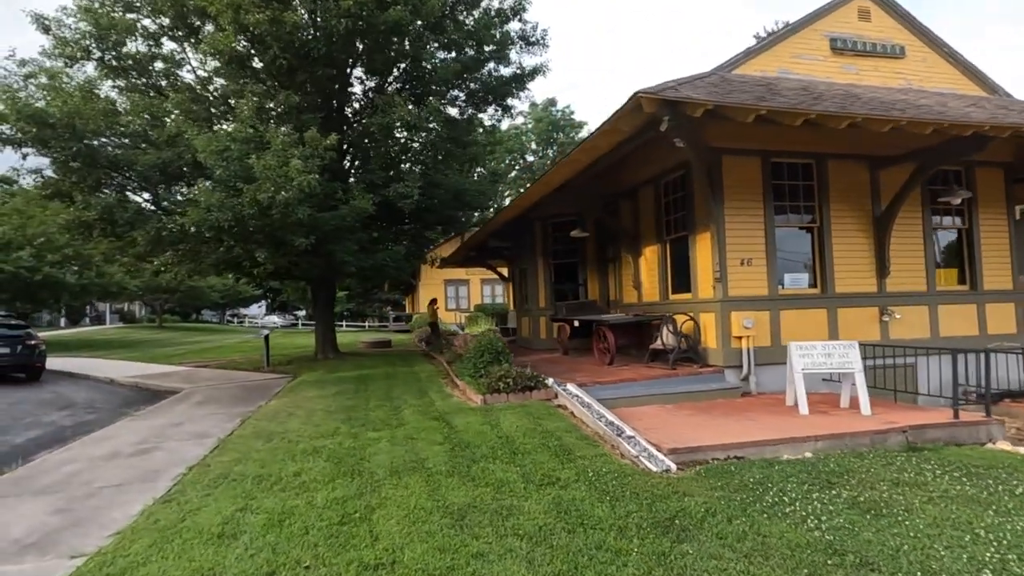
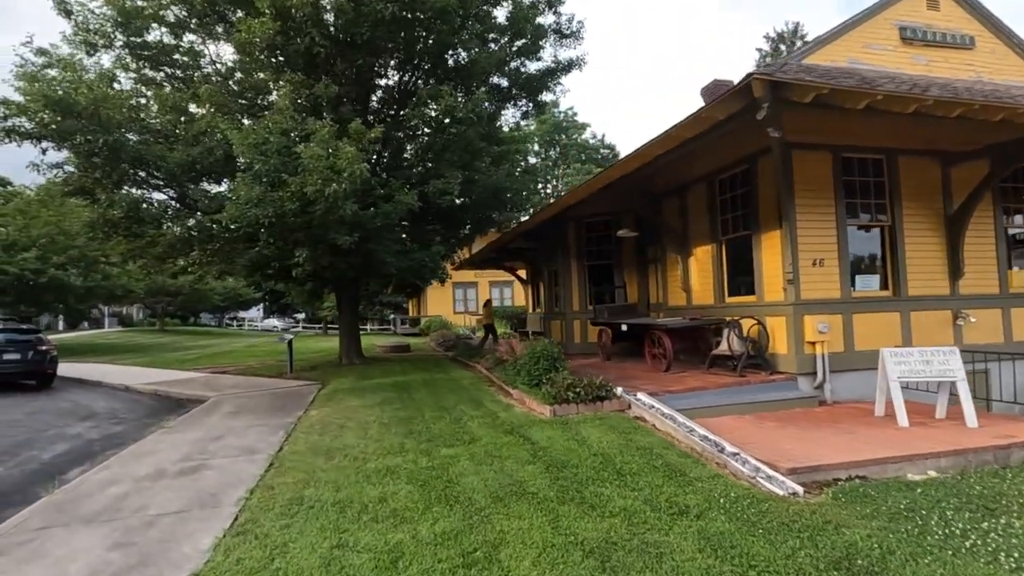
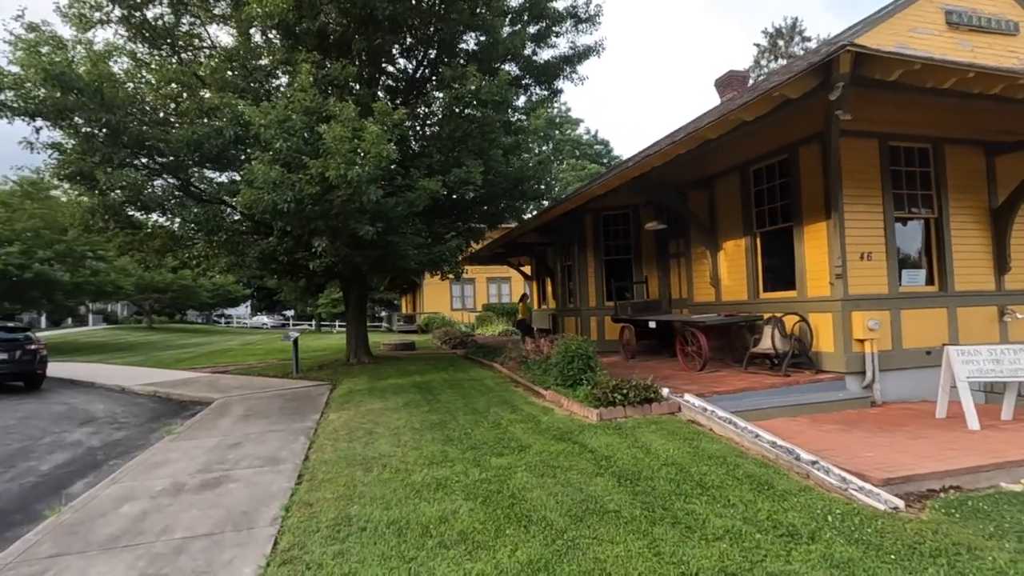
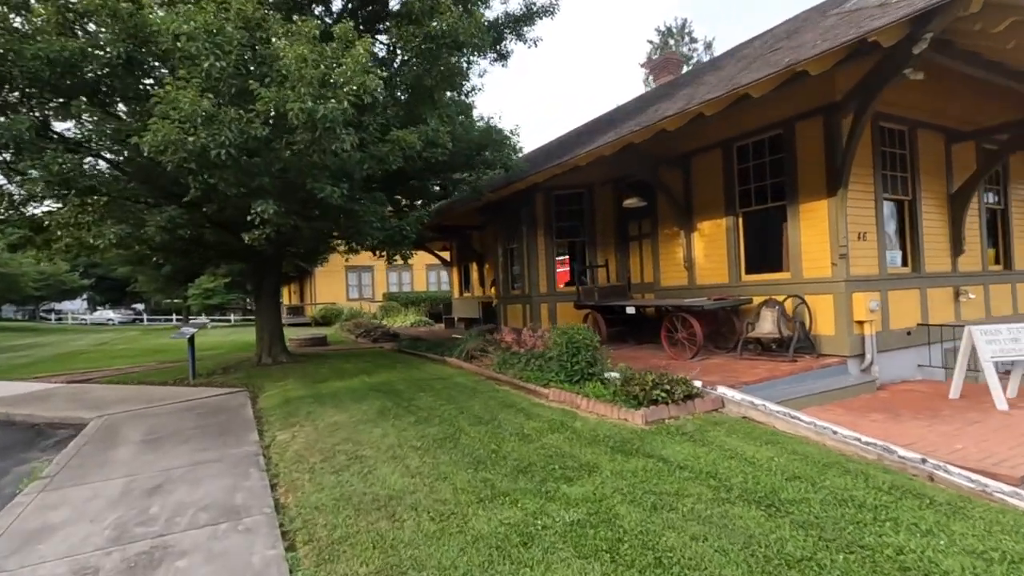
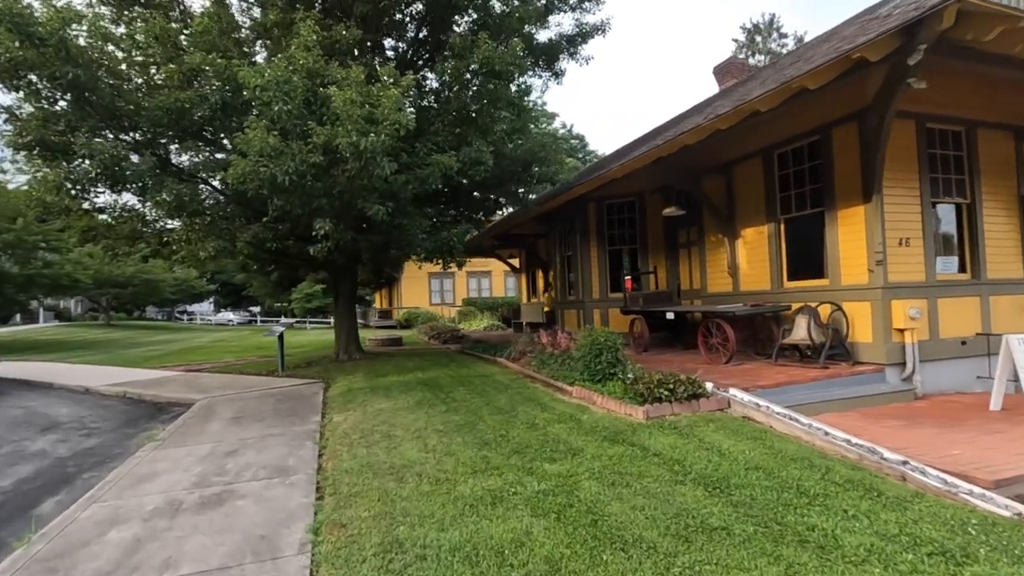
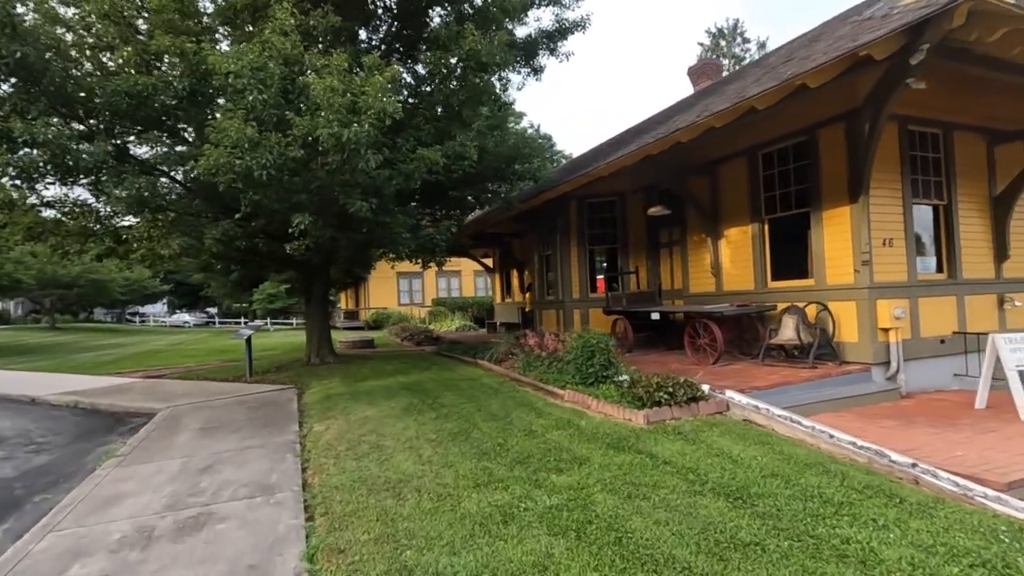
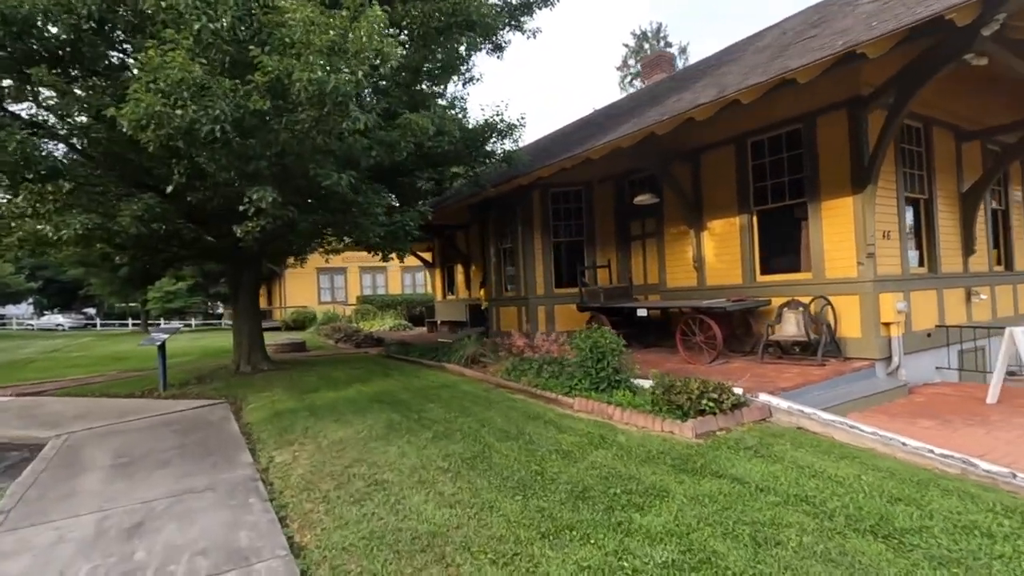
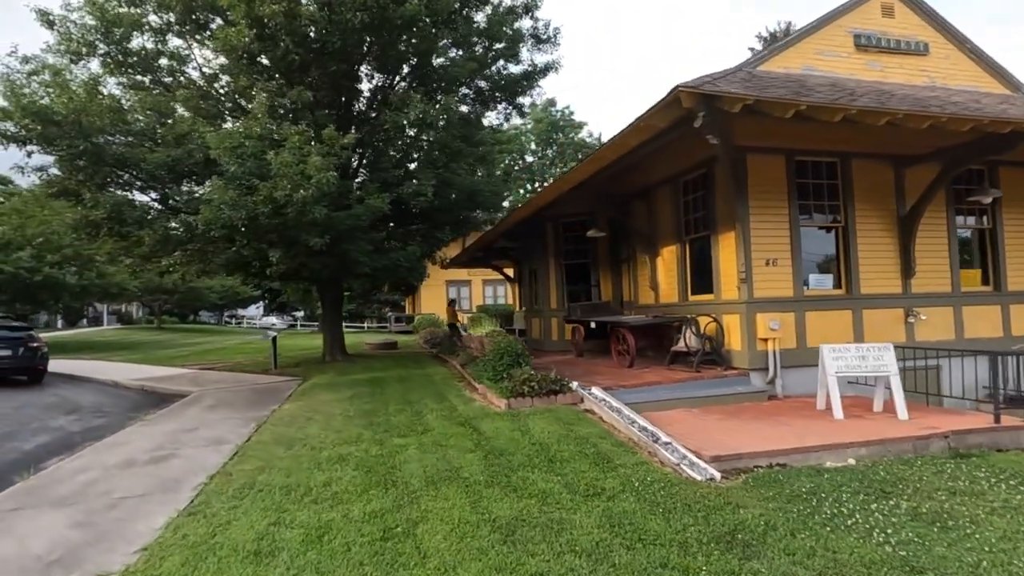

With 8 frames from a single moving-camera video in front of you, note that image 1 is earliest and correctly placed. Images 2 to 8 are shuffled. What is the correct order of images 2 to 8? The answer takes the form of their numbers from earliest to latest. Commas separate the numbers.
8, 2, 3, 5, 6, 4, 7
